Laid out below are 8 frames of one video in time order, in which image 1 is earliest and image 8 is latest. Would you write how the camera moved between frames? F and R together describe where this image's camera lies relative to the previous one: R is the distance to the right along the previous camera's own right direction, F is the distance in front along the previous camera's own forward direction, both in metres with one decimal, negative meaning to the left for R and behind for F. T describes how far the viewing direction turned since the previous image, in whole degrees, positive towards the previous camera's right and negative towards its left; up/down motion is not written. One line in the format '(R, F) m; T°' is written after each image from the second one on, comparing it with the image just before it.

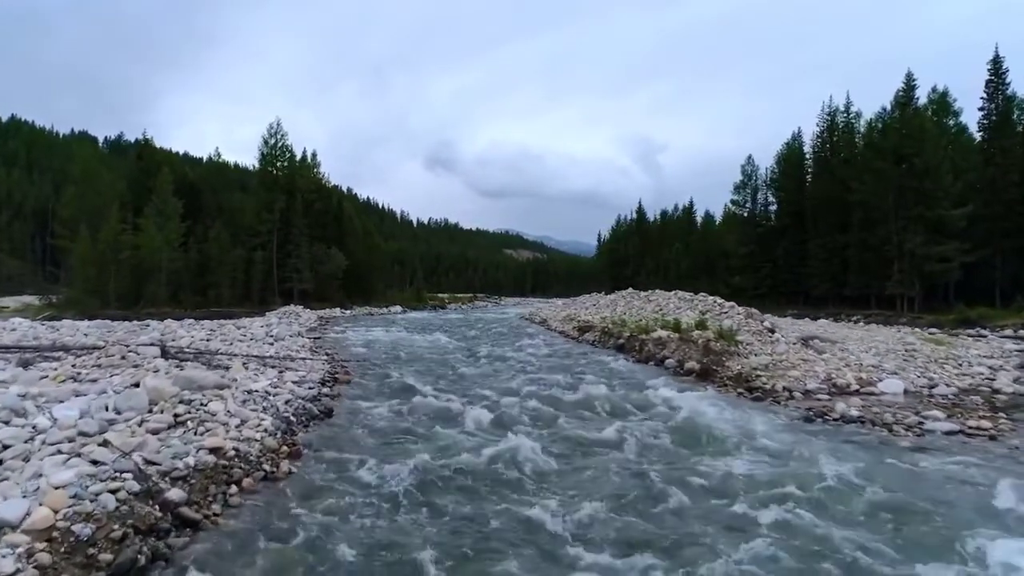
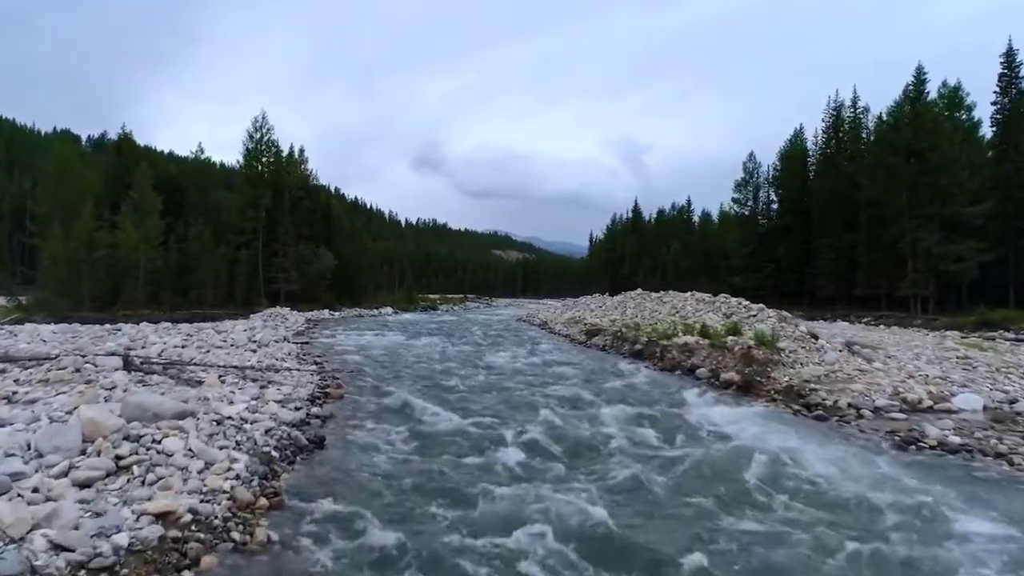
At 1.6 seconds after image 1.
(-0.6, +1.9) m; +1°
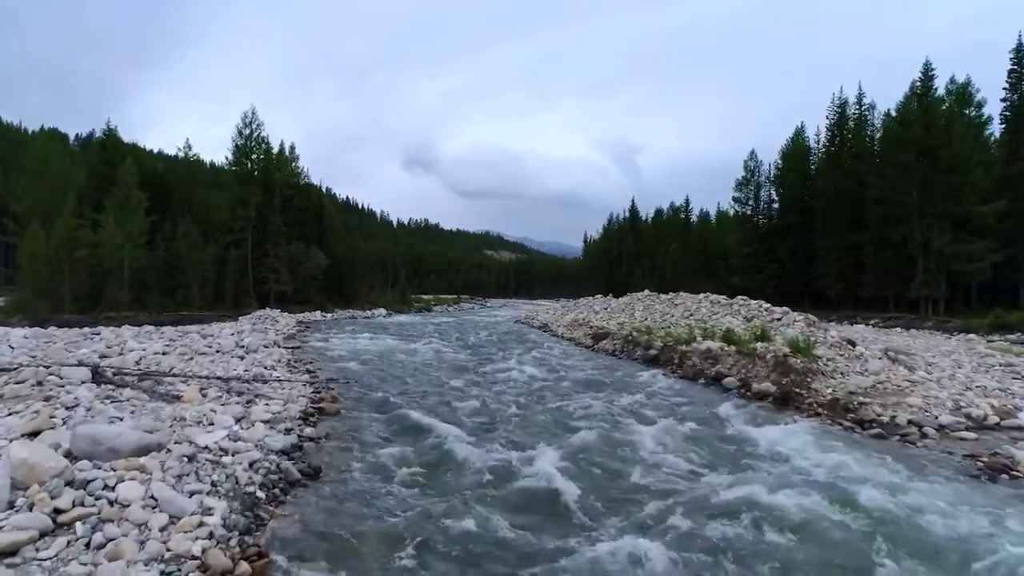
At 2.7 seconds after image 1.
(-0.5, +1.3) m; +1°
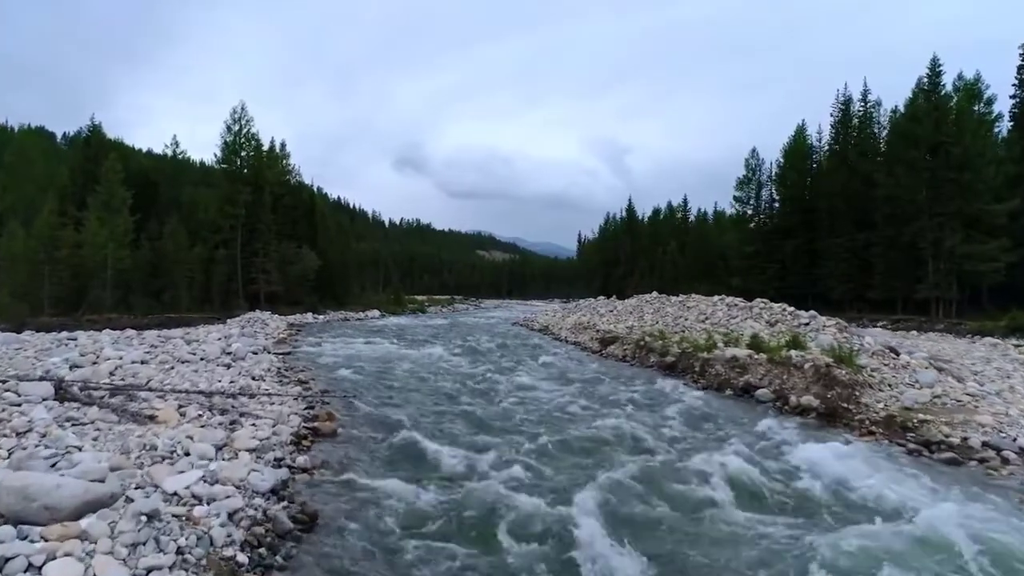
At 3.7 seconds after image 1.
(-0.5, +1.3) m; +1°
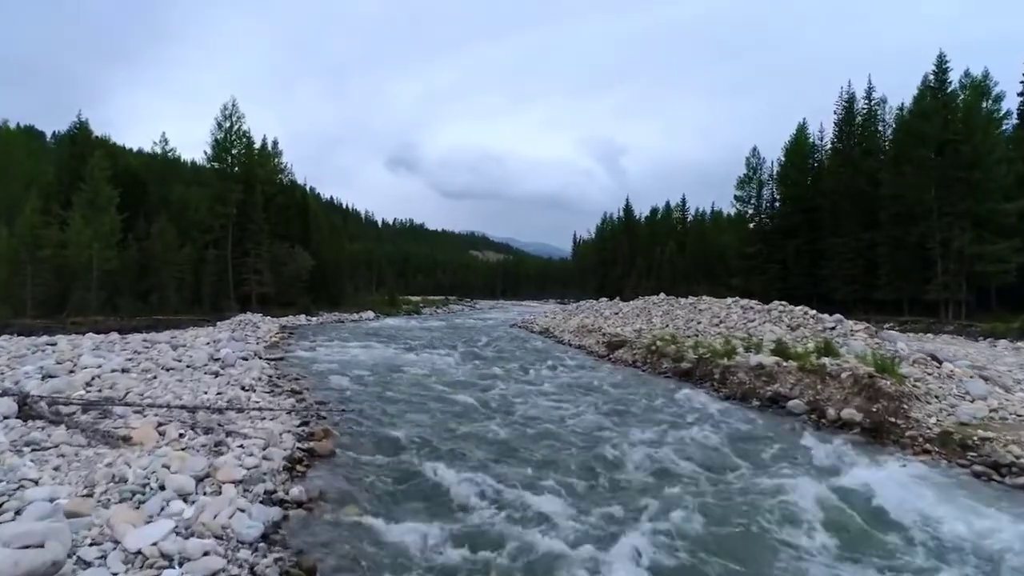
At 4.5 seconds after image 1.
(-0.4, +1.0) m; +1°
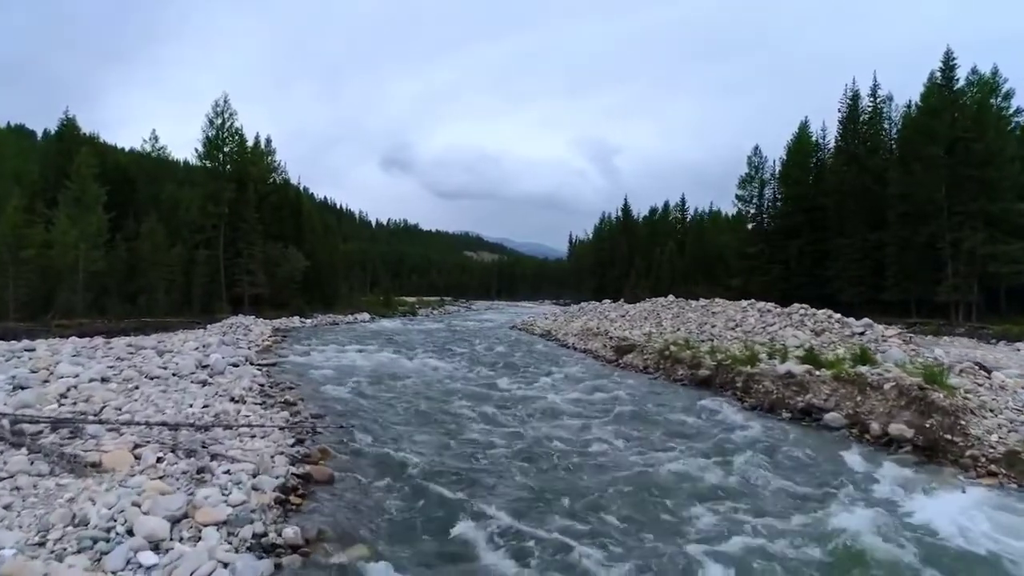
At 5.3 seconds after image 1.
(-0.4, +1.0) m; +1°
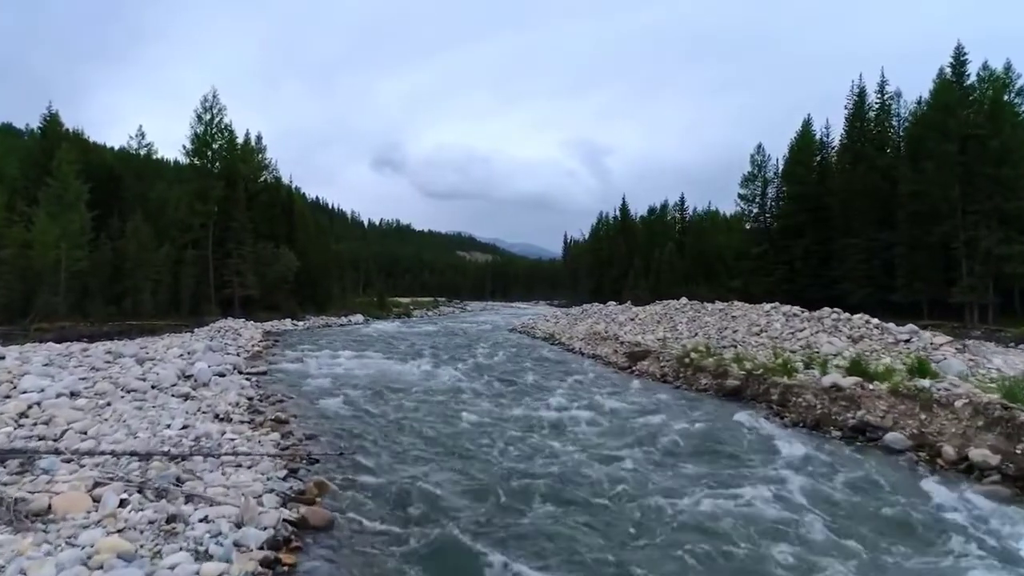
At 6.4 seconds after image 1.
(-0.5, +1.3) m; +1°
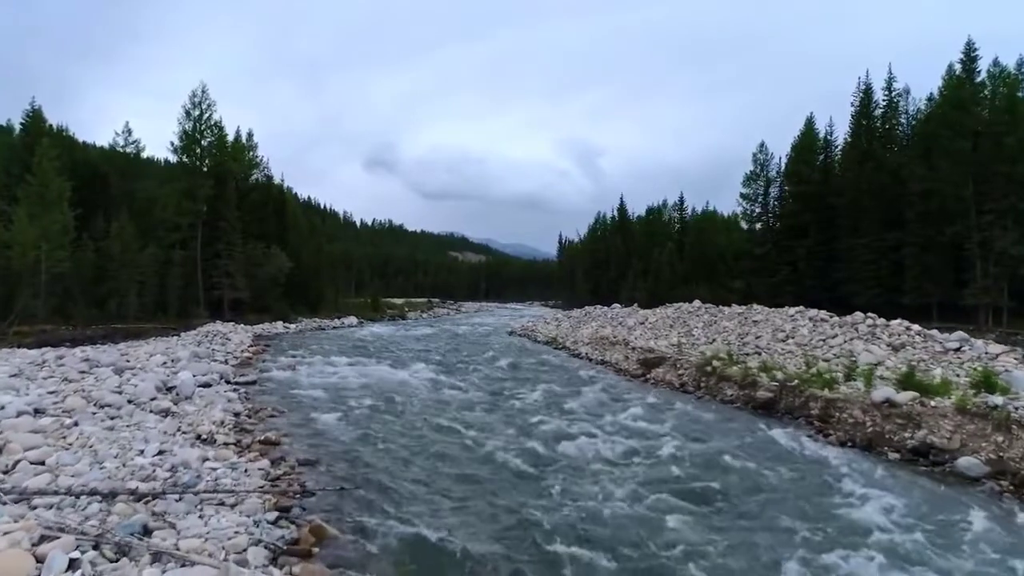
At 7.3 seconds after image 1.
(-0.4, +1.2) m; +1°
